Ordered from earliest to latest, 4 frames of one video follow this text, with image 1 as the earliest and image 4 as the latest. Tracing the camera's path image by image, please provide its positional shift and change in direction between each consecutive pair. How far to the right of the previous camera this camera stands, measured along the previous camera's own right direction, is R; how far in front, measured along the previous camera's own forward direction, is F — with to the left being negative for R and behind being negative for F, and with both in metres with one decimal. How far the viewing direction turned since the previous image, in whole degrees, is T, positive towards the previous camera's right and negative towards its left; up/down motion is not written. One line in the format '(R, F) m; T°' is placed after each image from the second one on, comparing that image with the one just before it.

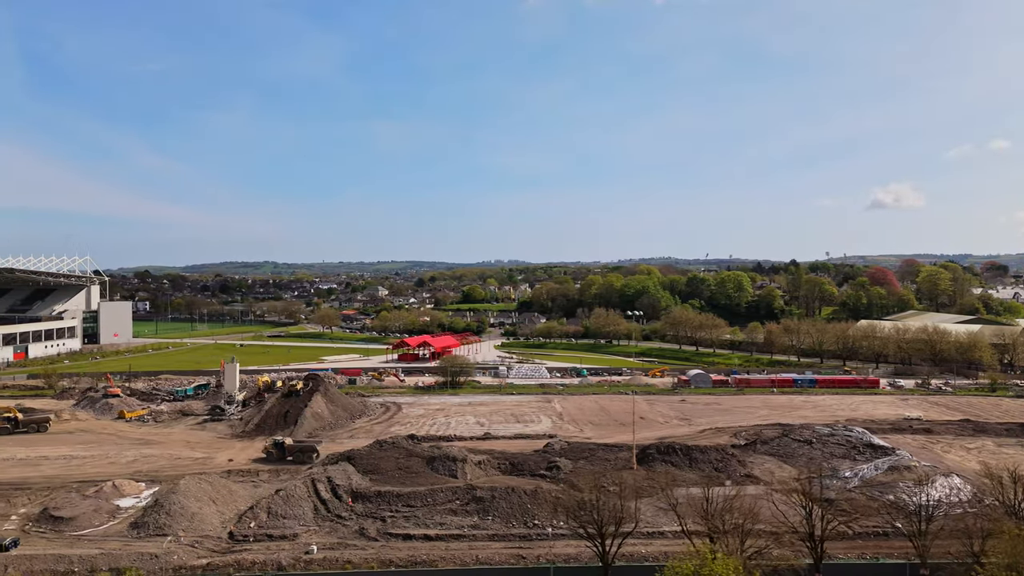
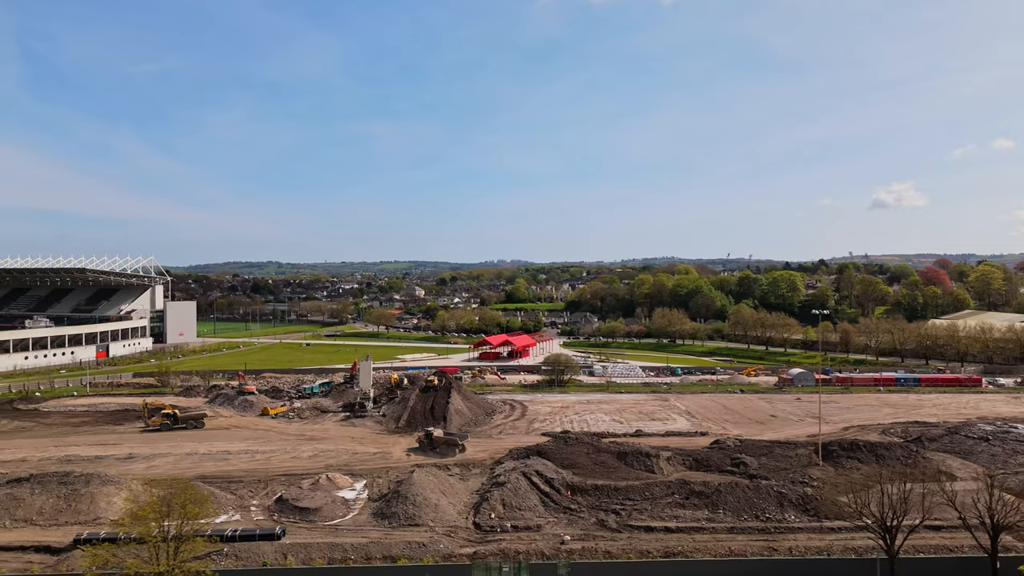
(-3.4, -0.4) m; -1°
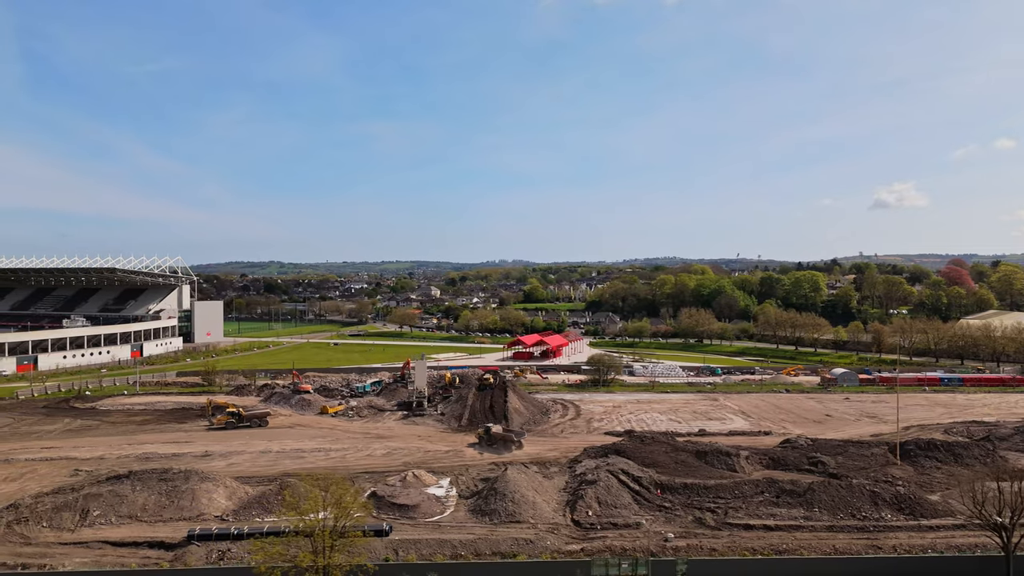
(-1.4, -0.2) m; -1°
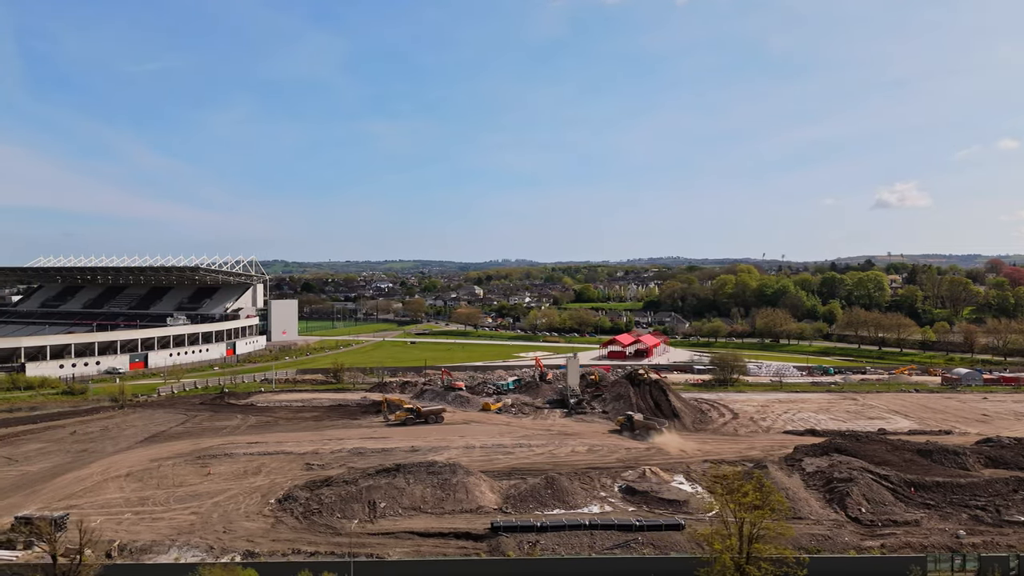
(-4.1, -0.5) m; -2°
